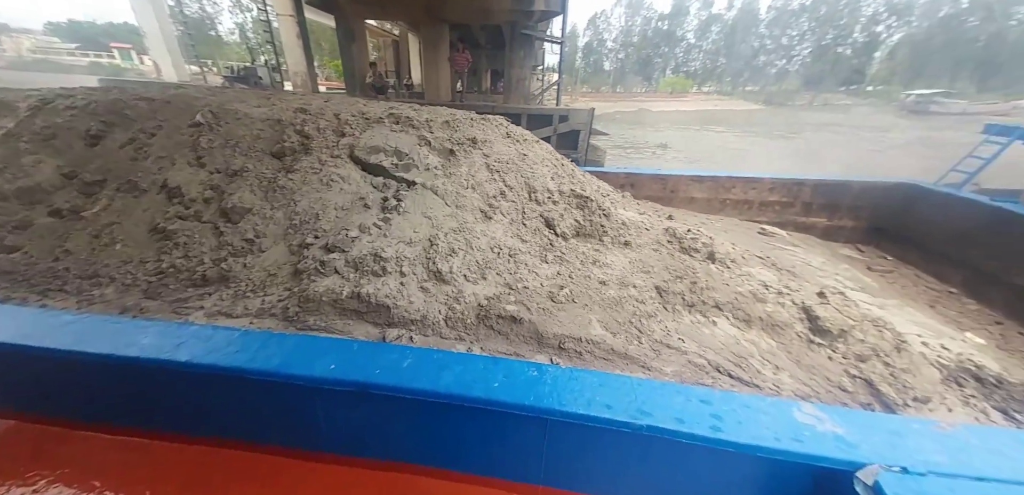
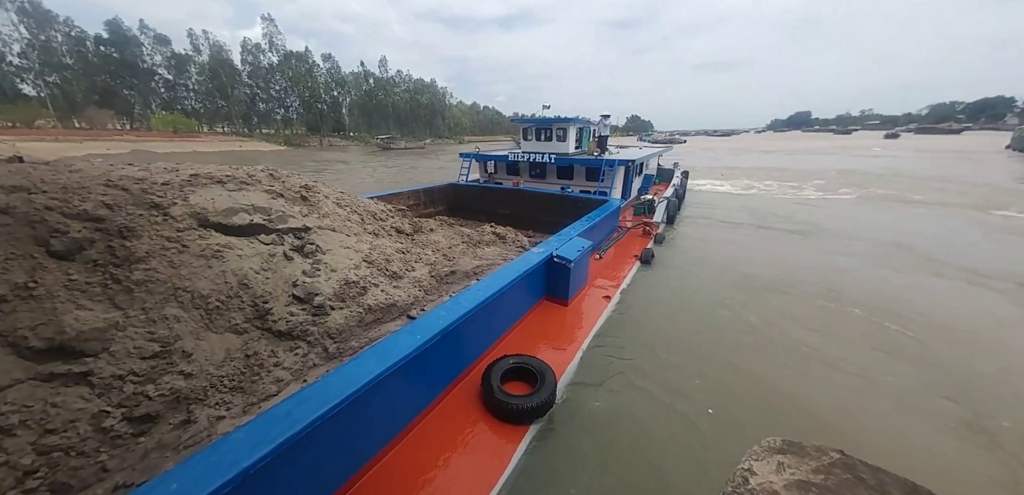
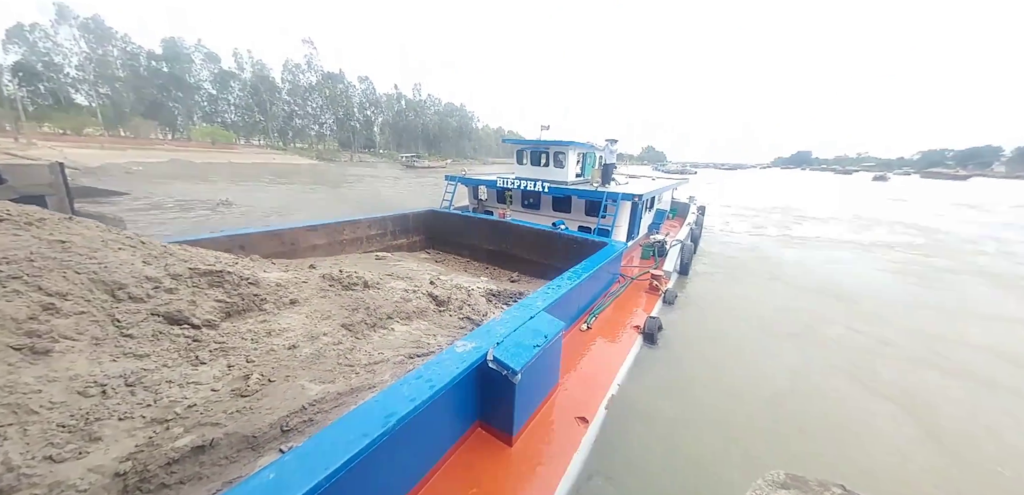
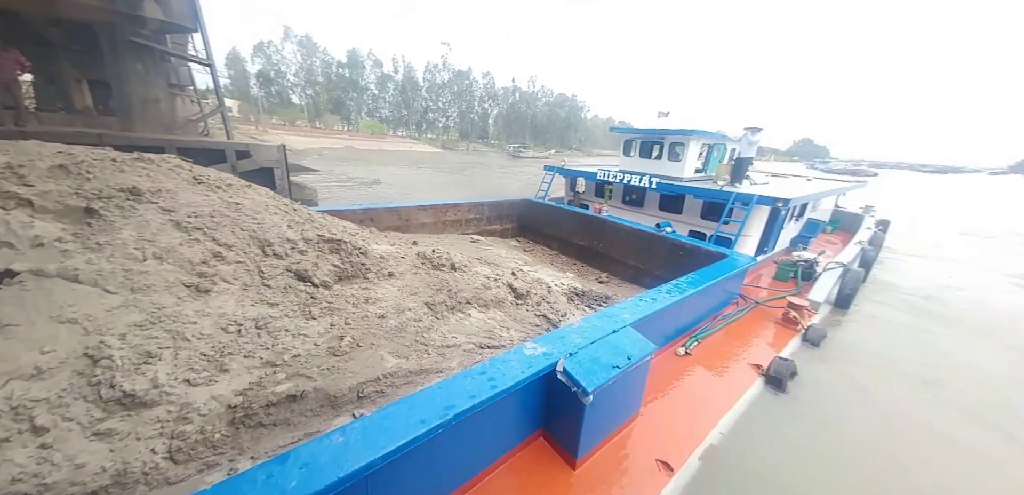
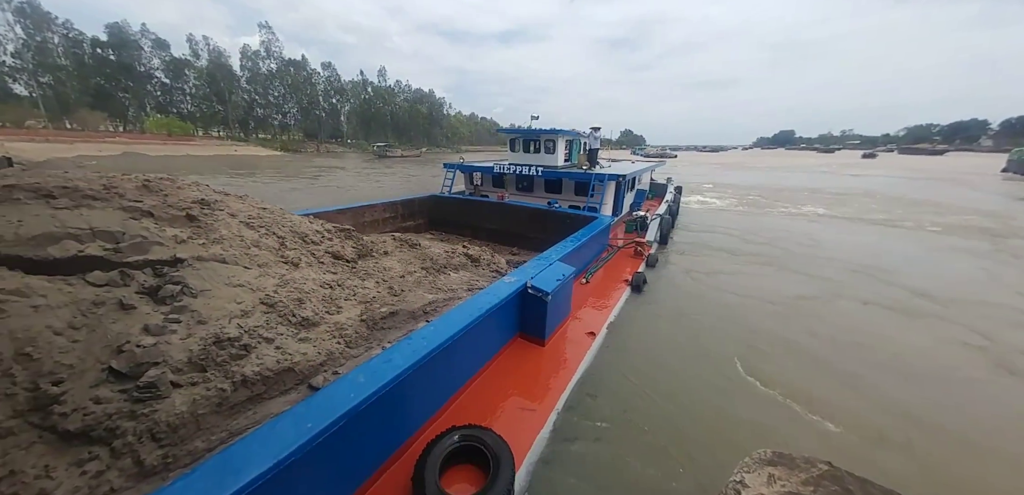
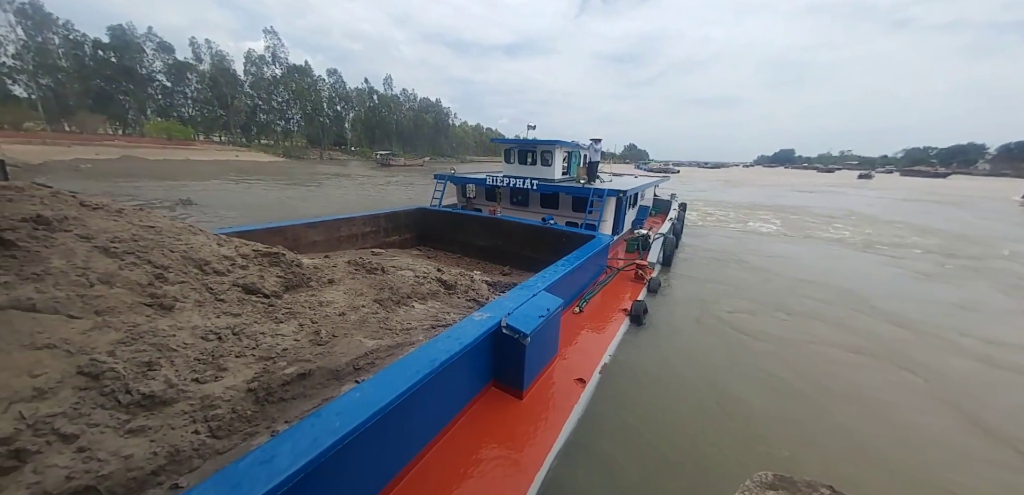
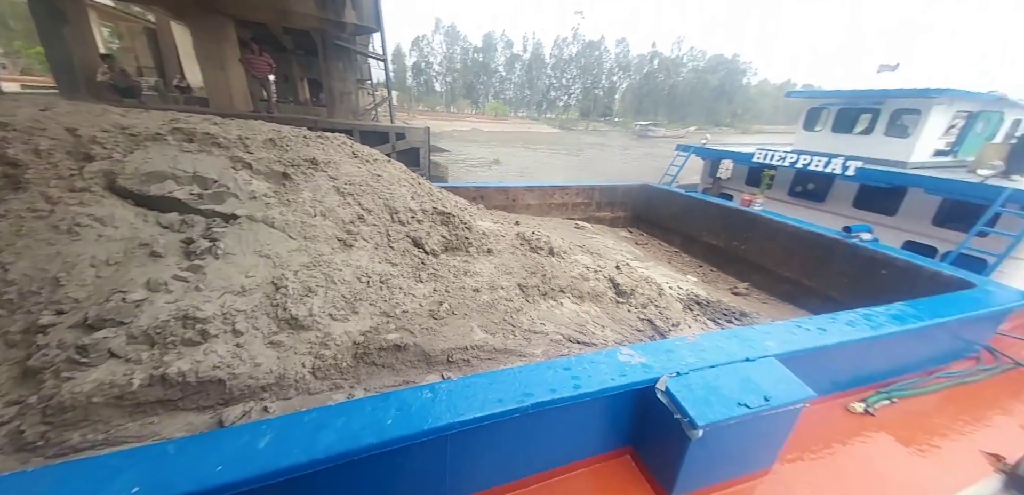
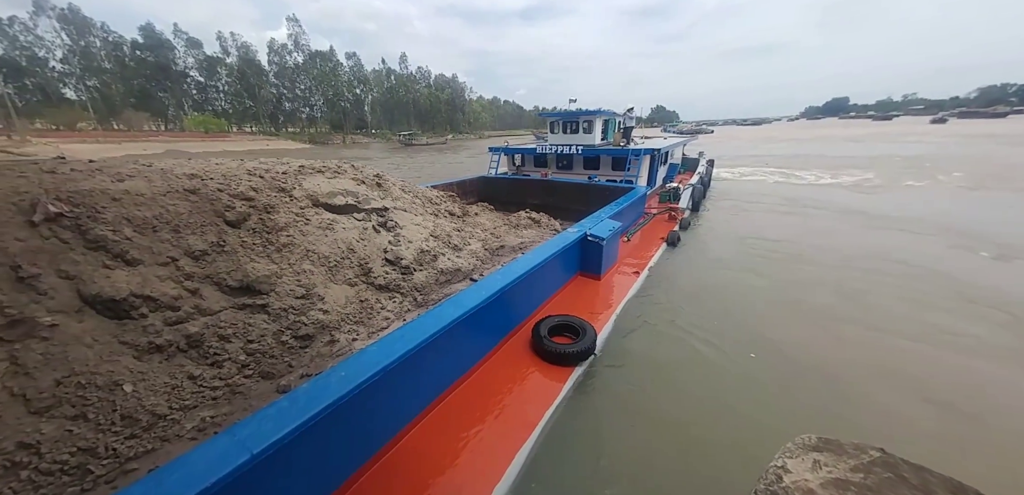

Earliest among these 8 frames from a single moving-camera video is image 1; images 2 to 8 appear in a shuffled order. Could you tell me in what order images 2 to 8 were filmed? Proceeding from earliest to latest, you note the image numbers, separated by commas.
7, 4, 3, 6, 5, 2, 8
